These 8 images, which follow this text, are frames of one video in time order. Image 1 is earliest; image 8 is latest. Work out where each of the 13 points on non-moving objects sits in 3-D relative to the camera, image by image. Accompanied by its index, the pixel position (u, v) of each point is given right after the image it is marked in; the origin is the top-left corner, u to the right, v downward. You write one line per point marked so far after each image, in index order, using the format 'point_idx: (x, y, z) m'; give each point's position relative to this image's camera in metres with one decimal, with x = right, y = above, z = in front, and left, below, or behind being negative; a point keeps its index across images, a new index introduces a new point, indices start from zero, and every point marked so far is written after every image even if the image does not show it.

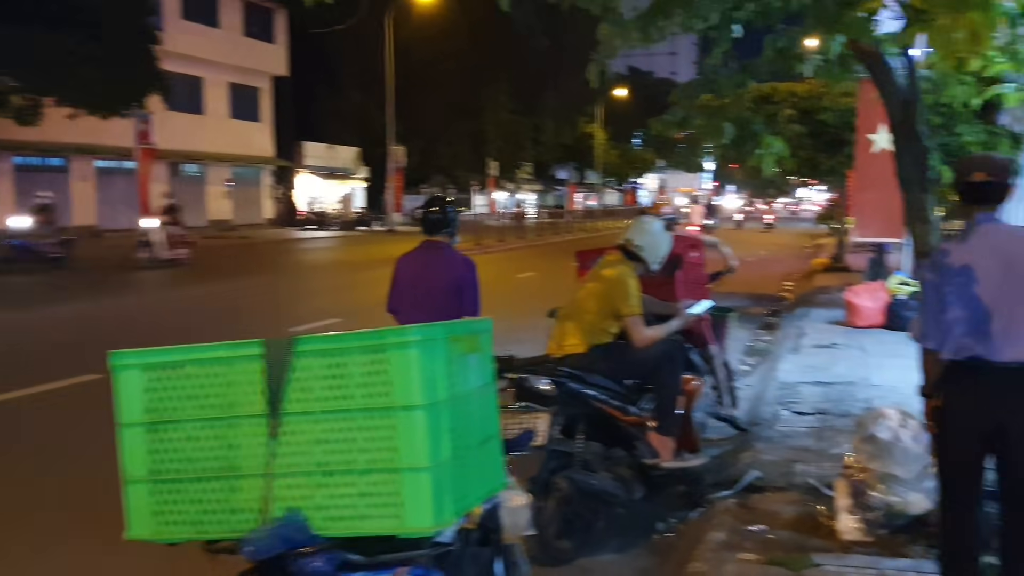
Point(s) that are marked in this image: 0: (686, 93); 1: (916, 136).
0: (+1.1, +1.1, +6.0) m
1: (+2.0, +0.8, +4.9) m
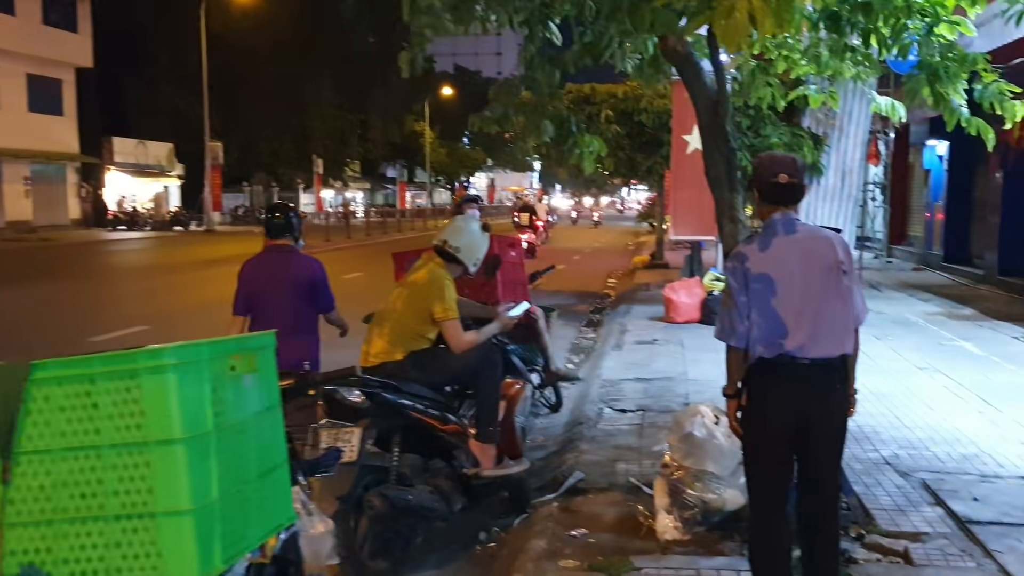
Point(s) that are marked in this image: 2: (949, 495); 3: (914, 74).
0: (0.0, +1.1, +5.9) m
1: (+1.0, +0.8, +5.0) m
2: (+2.2, -1.0, +5.0) m
3: (+2.3, +1.2, +5.7) m
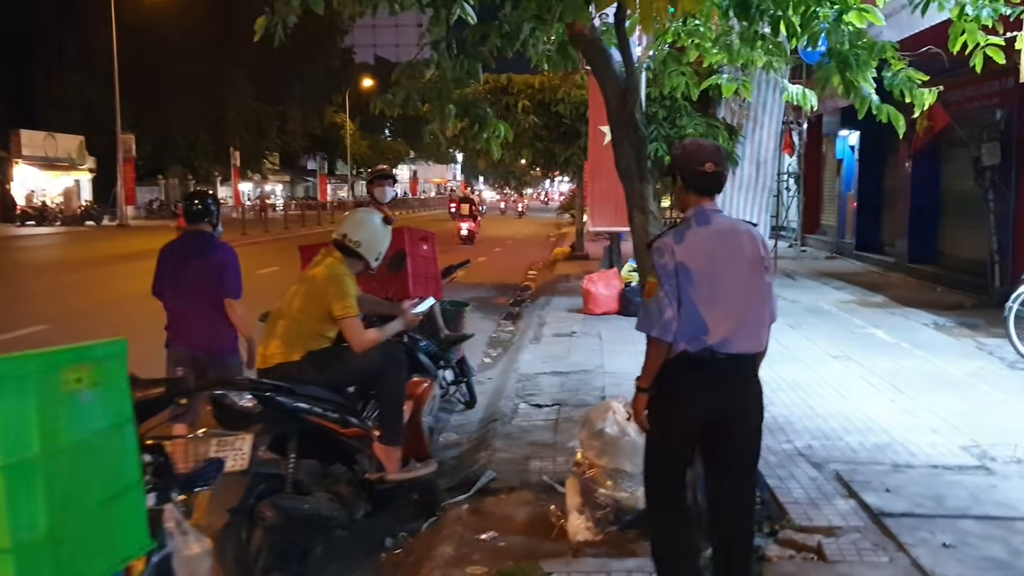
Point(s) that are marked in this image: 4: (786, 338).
0: (-0.5, +1.2, +5.7) m
1: (+0.6, +0.8, +4.8) m
2: (+1.7, -1.0, +5.0) m
3: (+1.8, +1.3, +5.6) m
4: (+2.6, -0.5, +9.6) m
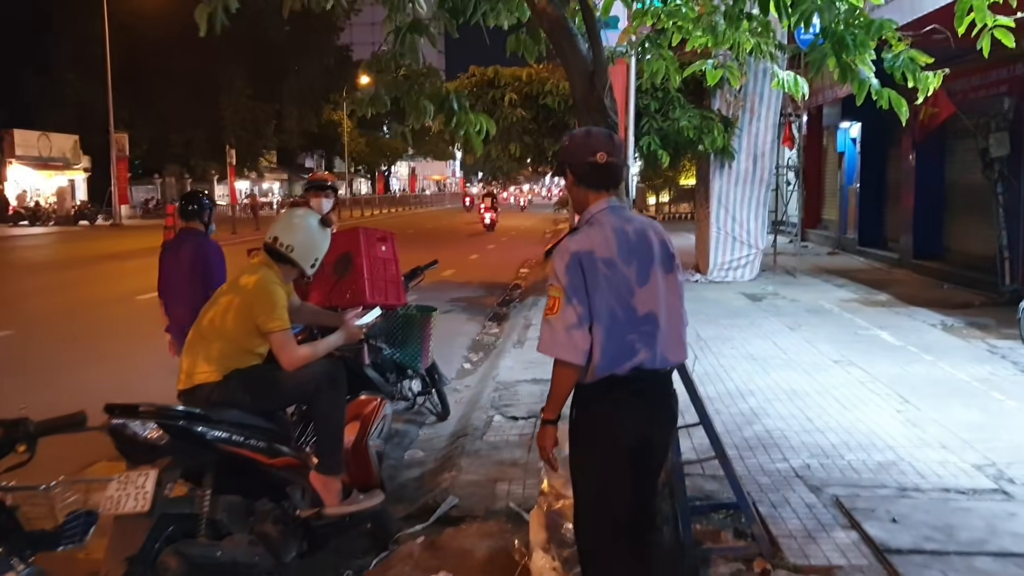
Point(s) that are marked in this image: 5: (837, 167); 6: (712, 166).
0: (-0.7, +1.1, +5.2) m
1: (+0.4, +0.8, +4.3) m
2: (+1.6, -1.0, +4.5) m
3: (+1.6, +1.3, +5.1) m
4: (+2.5, -0.5, +9.1) m
5: (+6.1, +2.3, +18.7) m
6: (+2.7, +1.6, +13.4) m
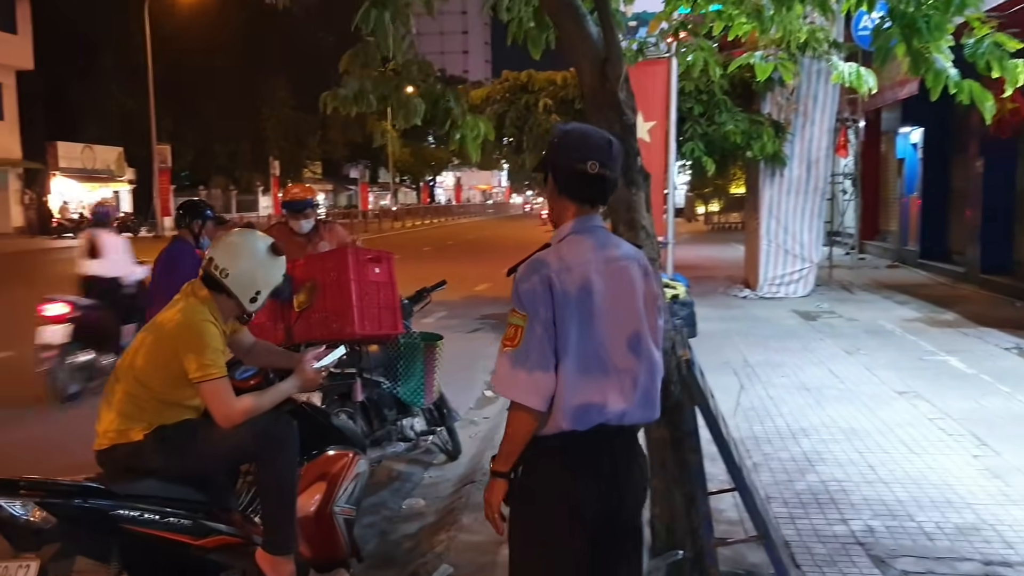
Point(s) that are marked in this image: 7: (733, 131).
0: (-0.7, +1.0, +4.5) m
1: (+0.4, +0.7, +3.6) m
2: (+1.5, -1.1, +3.6) m
3: (+1.6, +1.1, +4.3) m
4: (+2.7, -0.6, +8.2) m
5: (+6.8, +2.0, +17.7) m
6: (+3.1, +1.4, +12.5) m
7: (+2.5, +1.7, +11.3) m
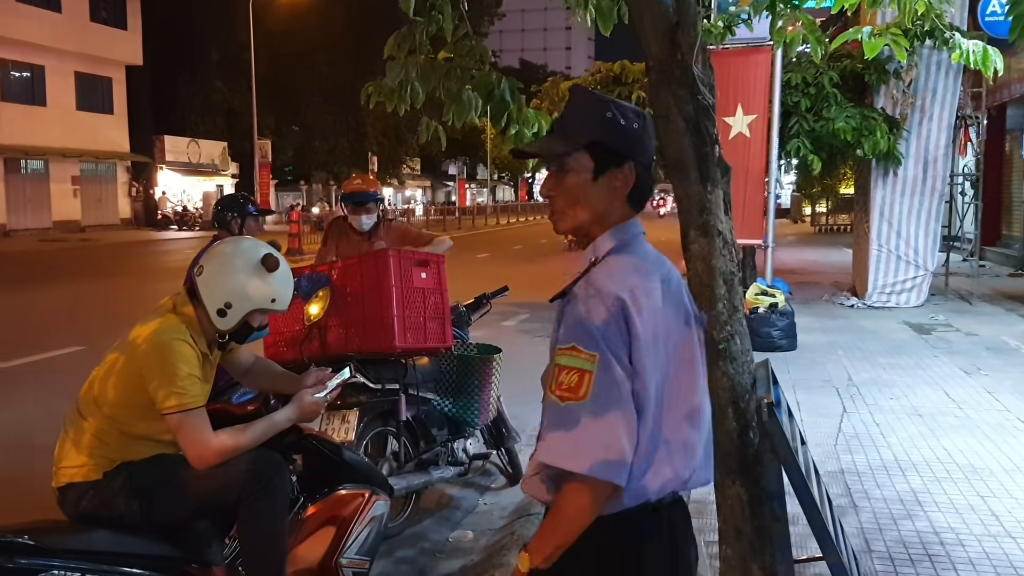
0: (-0.5, +1.0, +3.9) m
1: (+0.5, +0.6, +2.9) m
2: (+1.6, -1.2, +2.8) m
3: (+1.8, +1.0, +3.5) m
4: (+3.2, -0.7, +7.3) m
5: (+8.3, +1.8, +16.3) m
6: (+4.1, +1.3, +11.5) m
7: (+3.4, +1.6, +10.4) m
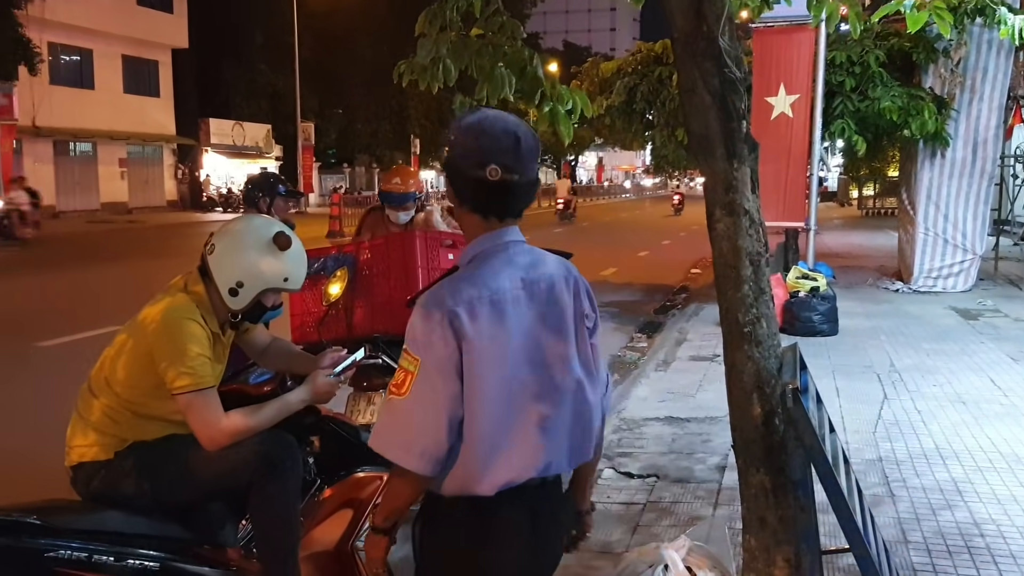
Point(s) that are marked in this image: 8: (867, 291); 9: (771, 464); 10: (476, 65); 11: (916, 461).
0: (-0.3, +1.0, +3.9) m
1: (+0.6, +0.6, +2.8) m
2: (+1.7, -1.2, +2.7) m
3: (+1.9, +1.1, +3.3) m
4: (+3.5, -0.6, +7.1) m
5: (+8.9, +2.1, +15.9) m
6: (+4.6, +1.5, +11.2) m
7: (+3.8, +1.8, +10.1) m
8: (+4.3, 0.0, +12.1) m
9: (+0.7, -0.5, +2.8) m
10: (-0.2, +0.8, +3.8) m
11: (+2.1, -0.9, +5.1) m
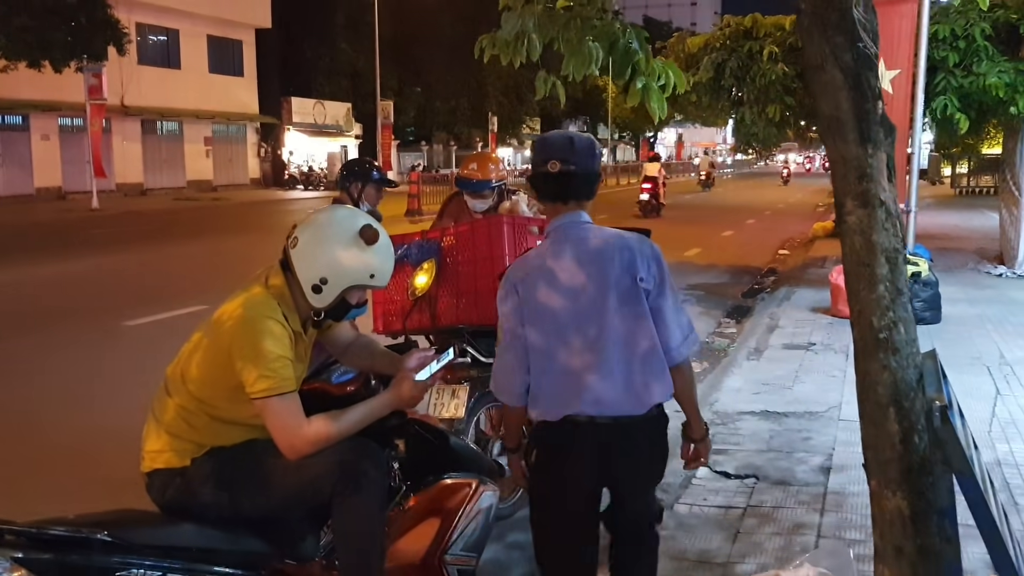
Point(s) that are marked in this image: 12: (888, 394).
0: (0.0, +1.1, +3.6) m
1: (+0.8, +0.7, +2.5) m
2: (+1.9, -1.2, +2.4) m
3: (+2.2, +1.1, +2.9) m
4: (+4.1, -0.6, +6.6) m
5: (+10.2, +2.3, +14.8) m
6: (+5.5, +1.7, +10.6) m
7: (+4.6, +2.0, +9.5) m
8: (+5.3, +0.2, +11.5) m
9: (+1.0, -0.5, +2.5) m
10: (+0.2, +0.9, +3.5) m
11: (+2.5, -0.8, +4.7) m
12: (+0.9, -0.3, +2.5) m
